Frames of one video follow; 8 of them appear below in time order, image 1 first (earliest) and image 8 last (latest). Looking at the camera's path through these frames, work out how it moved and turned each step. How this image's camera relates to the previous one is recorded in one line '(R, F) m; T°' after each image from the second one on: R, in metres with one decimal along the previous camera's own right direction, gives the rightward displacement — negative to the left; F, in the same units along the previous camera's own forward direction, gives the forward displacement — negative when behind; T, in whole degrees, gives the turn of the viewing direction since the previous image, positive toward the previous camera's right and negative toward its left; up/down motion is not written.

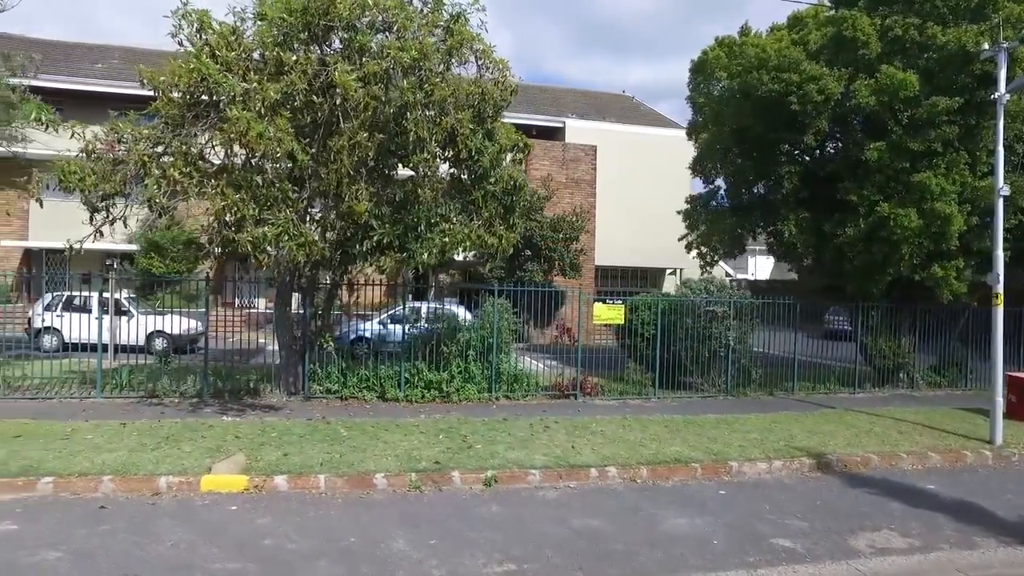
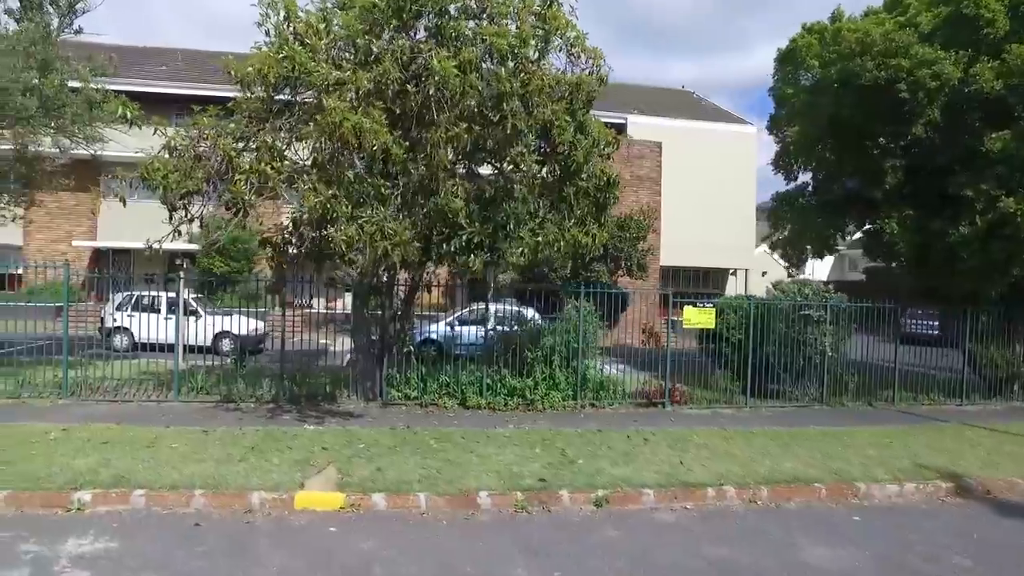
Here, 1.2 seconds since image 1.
(-0.7, +0.6) m; -3°
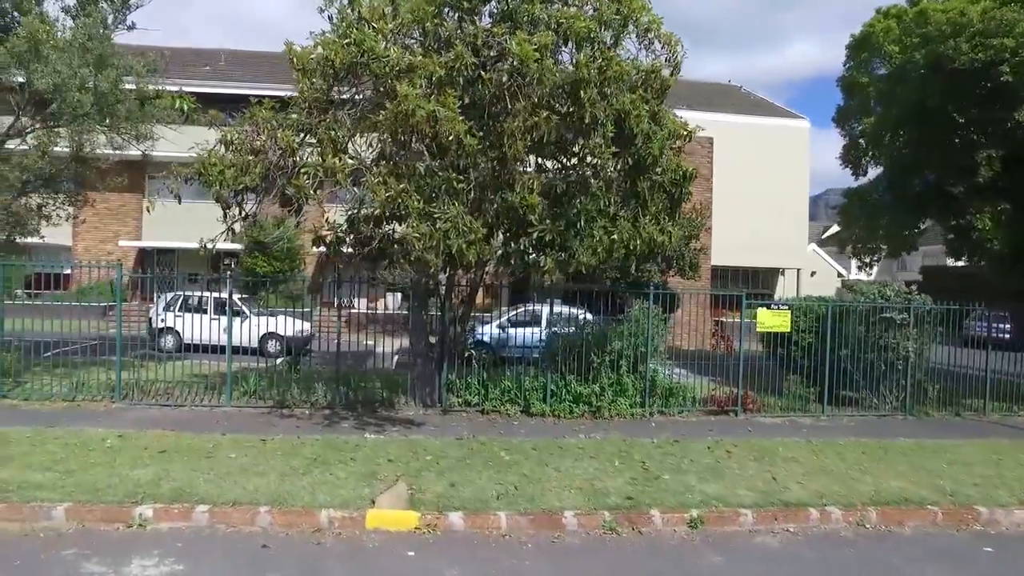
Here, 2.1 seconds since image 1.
(-0.5, +0.6) m; -3°
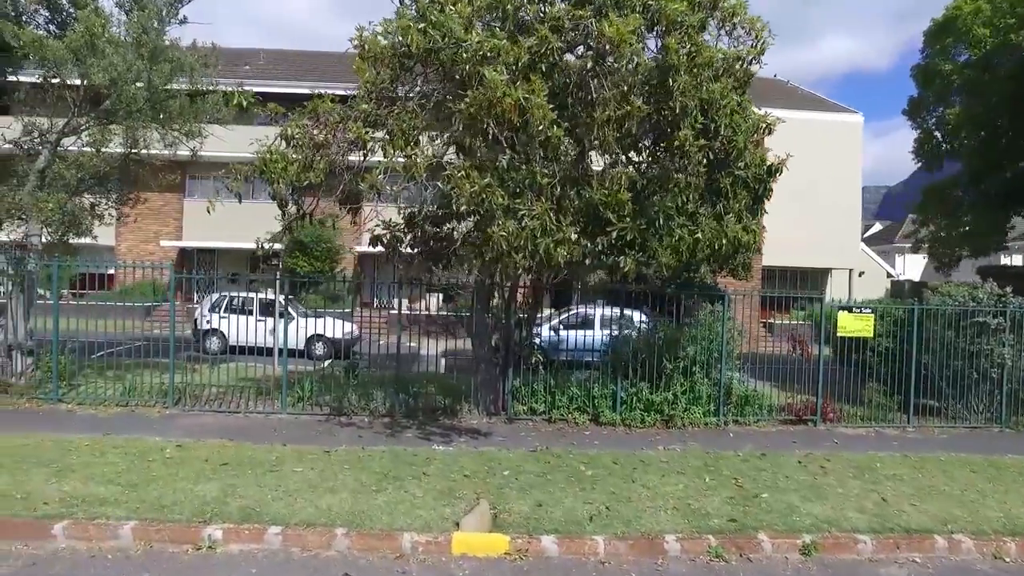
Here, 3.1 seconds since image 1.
(-0.6, +0.6) m; -2°
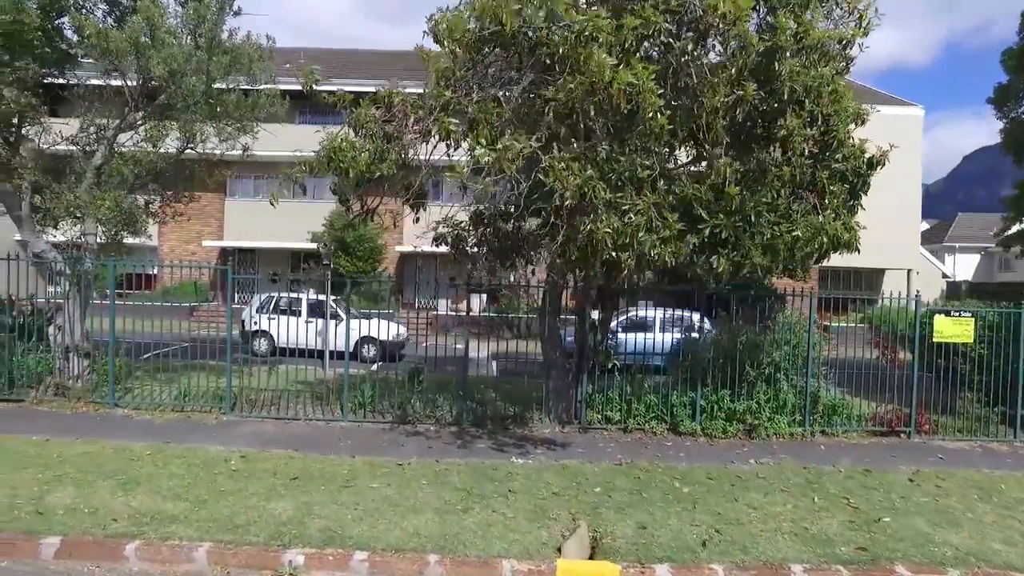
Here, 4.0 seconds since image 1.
(-0.6, +0.6) m; -2°
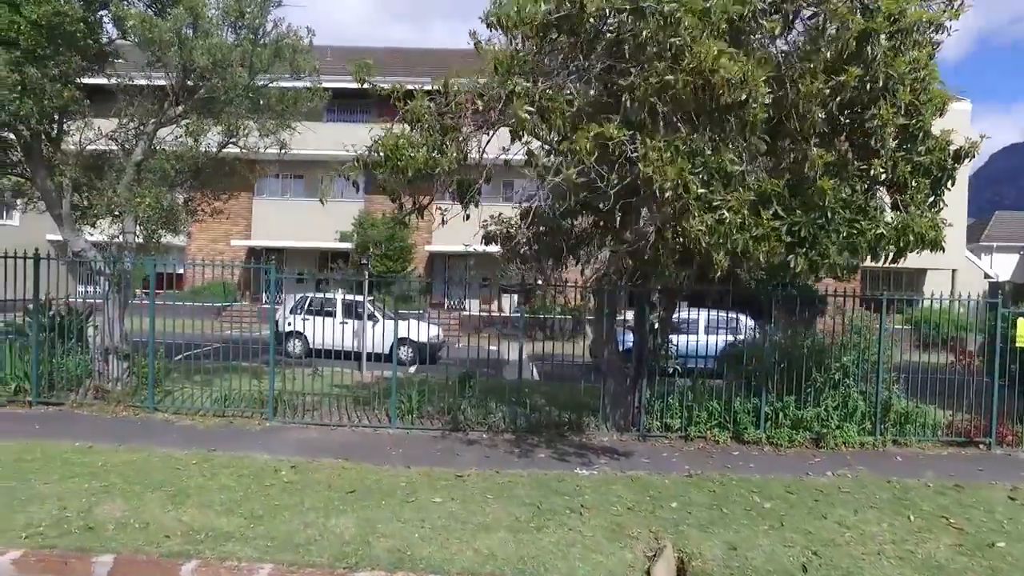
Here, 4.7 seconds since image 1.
(-0.5, +0.5) m; -1°
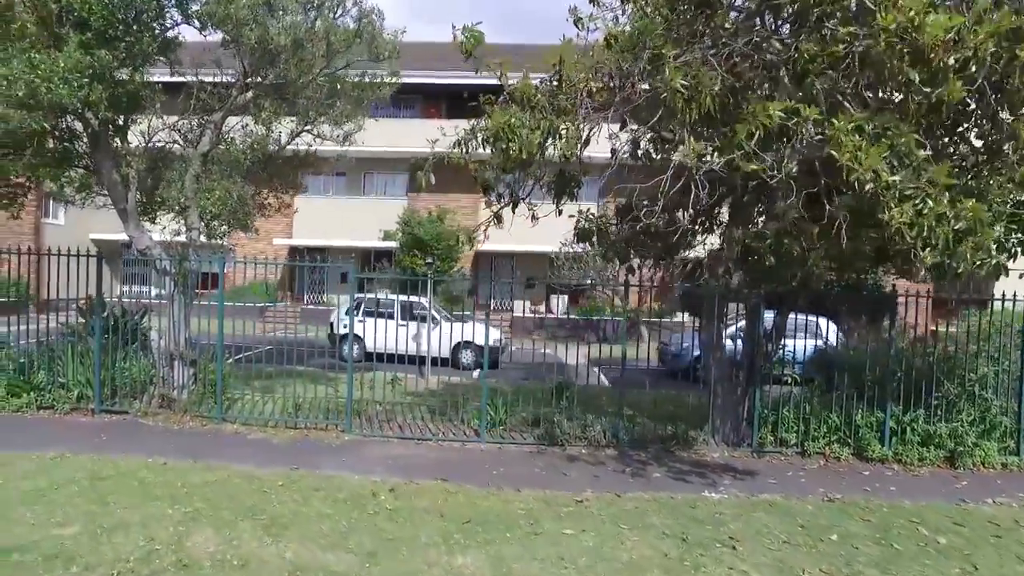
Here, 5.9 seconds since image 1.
(-0.9, +0.8) m; -2°
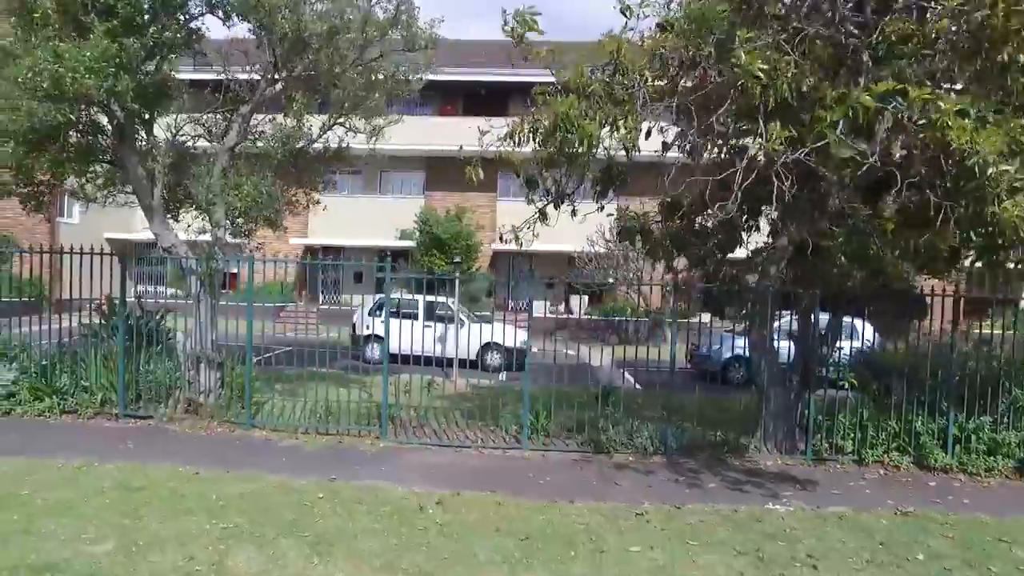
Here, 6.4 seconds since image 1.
(-0.4, +0.4) m; -1°
